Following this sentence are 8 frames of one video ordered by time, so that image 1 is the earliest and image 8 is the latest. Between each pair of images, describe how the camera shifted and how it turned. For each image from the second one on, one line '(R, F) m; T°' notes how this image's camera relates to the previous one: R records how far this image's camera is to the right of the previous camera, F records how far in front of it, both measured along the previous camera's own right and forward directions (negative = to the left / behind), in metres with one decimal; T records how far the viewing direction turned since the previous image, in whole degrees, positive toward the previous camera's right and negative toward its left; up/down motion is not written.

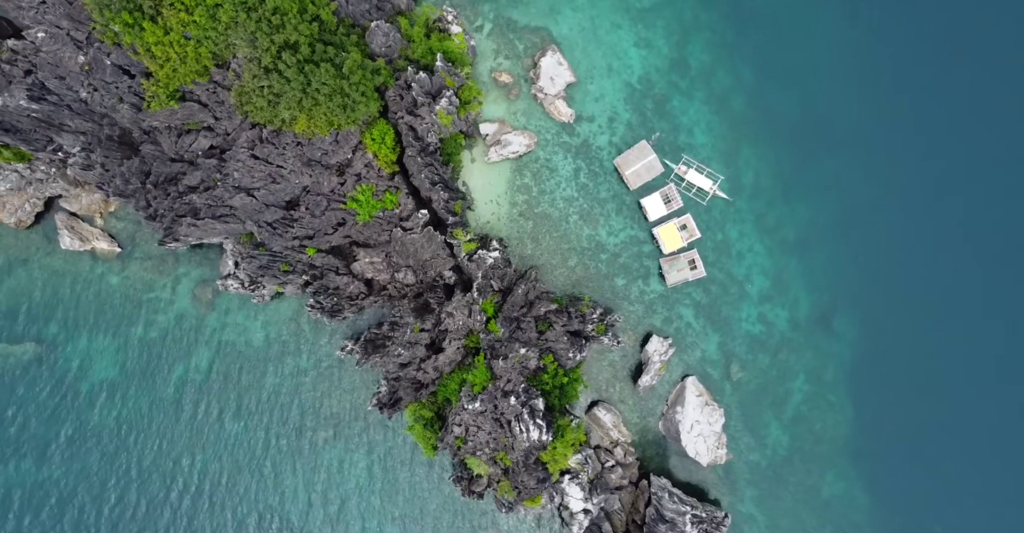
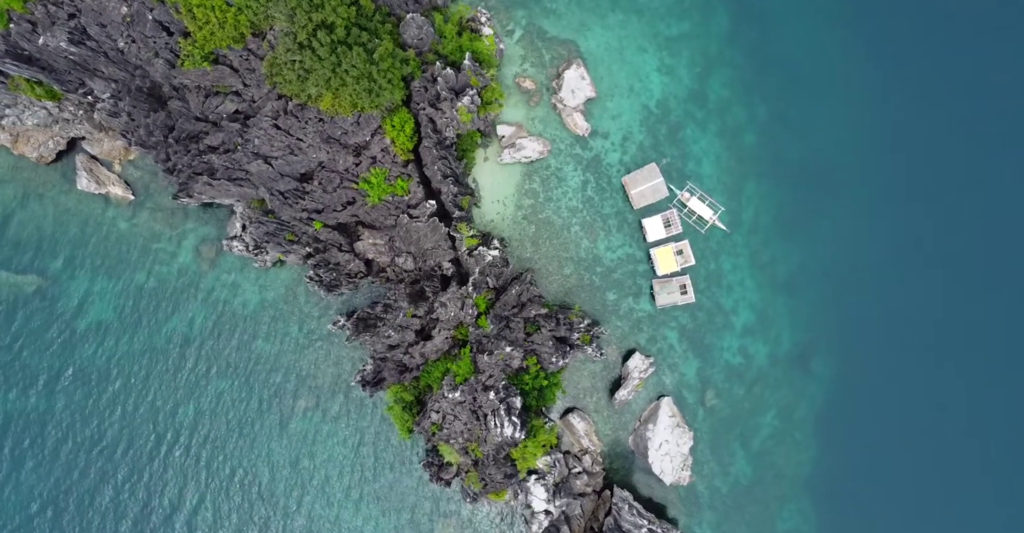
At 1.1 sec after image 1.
(0.0, -0.9) m; 0°
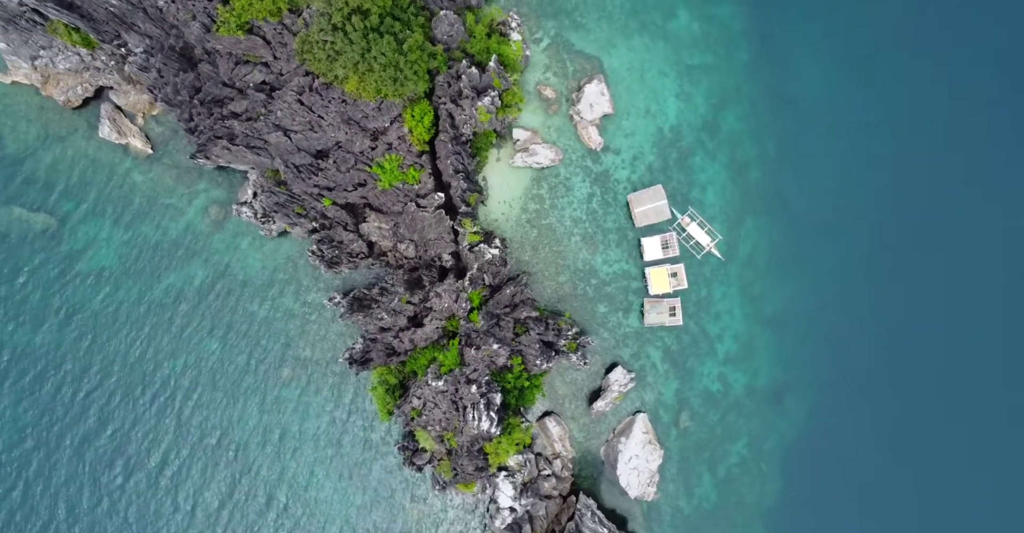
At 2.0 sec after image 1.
(0.0, -0.8) m; 0°
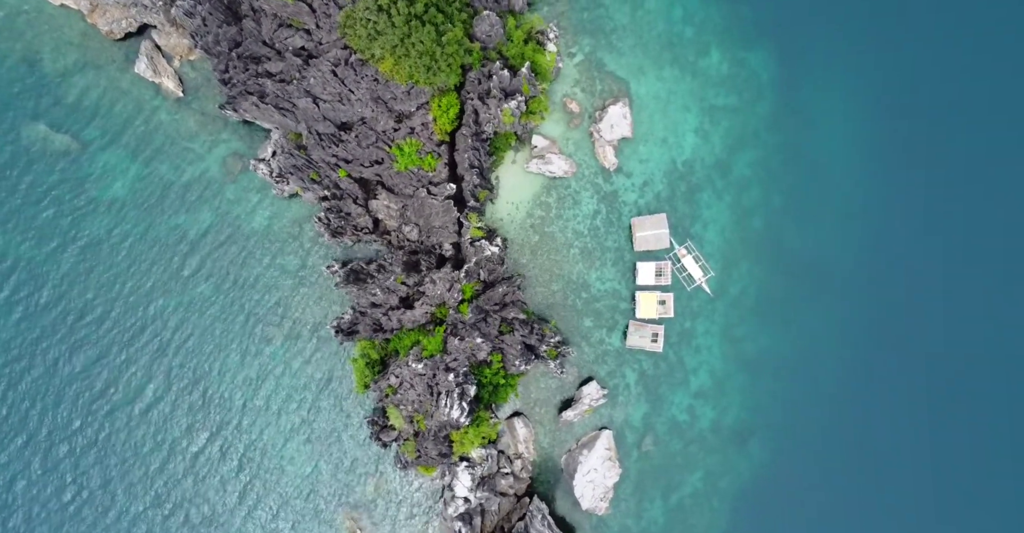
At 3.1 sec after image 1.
(0.0, -0.9) m; 0°
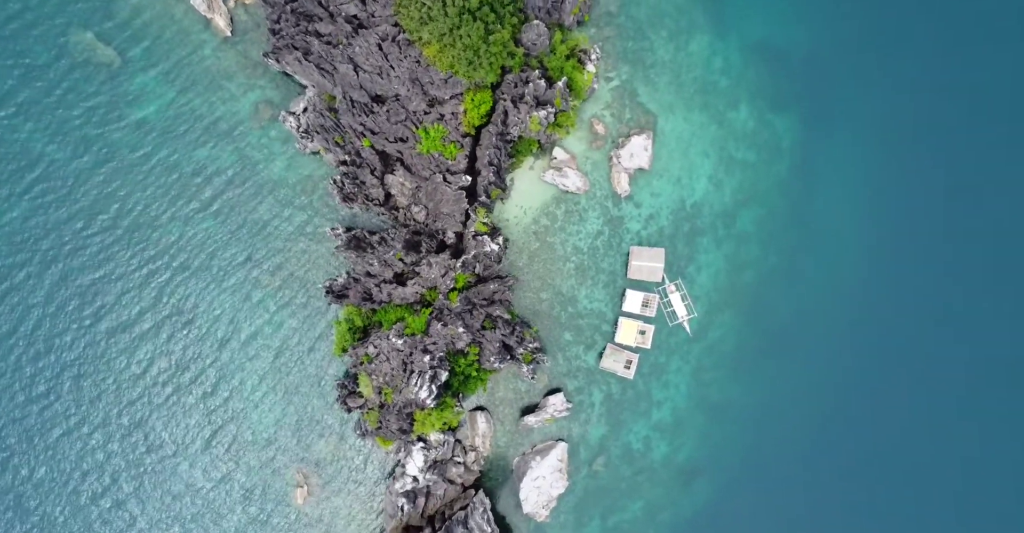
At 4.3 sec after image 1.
(0.0, -1.0) m; 0°
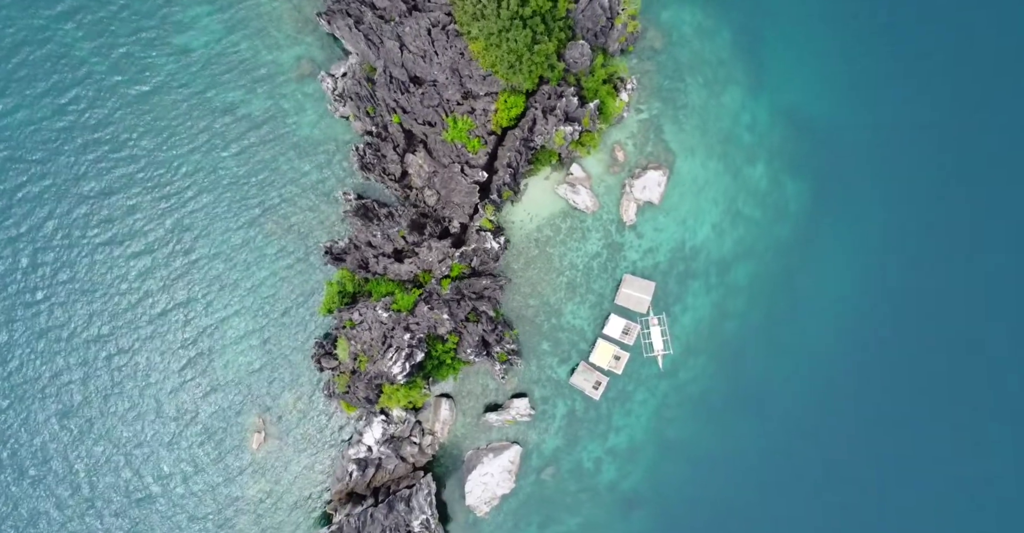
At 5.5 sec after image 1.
(0.0, -0.9) m; 0°
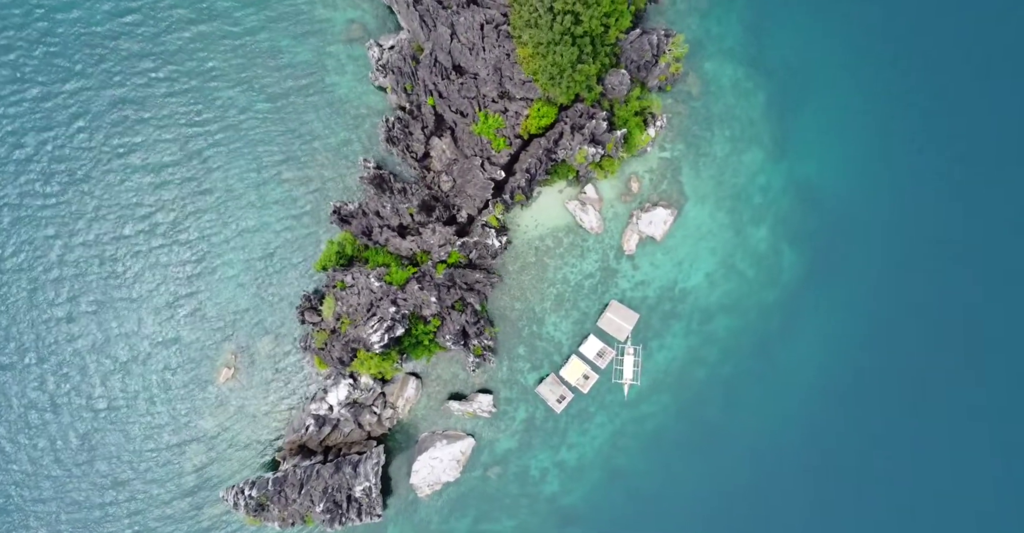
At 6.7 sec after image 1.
(0.0, -0.9) m; +1°
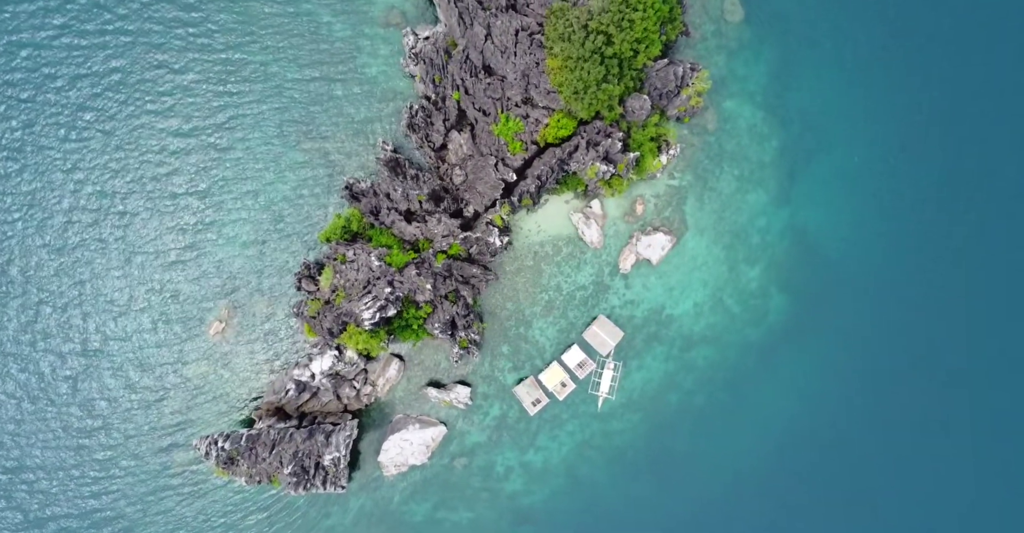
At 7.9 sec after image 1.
(-0.1, -0.9) m; 0°
